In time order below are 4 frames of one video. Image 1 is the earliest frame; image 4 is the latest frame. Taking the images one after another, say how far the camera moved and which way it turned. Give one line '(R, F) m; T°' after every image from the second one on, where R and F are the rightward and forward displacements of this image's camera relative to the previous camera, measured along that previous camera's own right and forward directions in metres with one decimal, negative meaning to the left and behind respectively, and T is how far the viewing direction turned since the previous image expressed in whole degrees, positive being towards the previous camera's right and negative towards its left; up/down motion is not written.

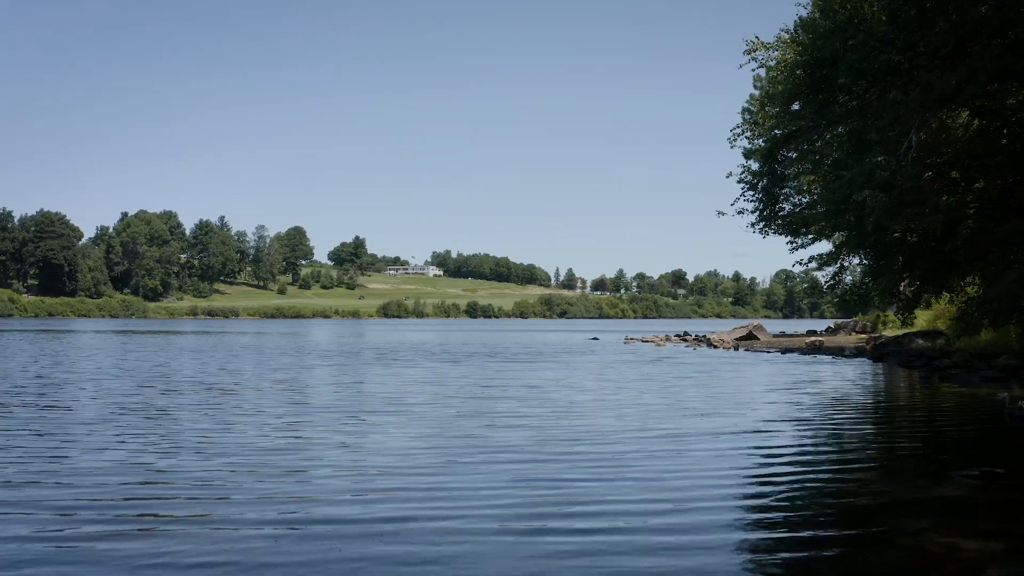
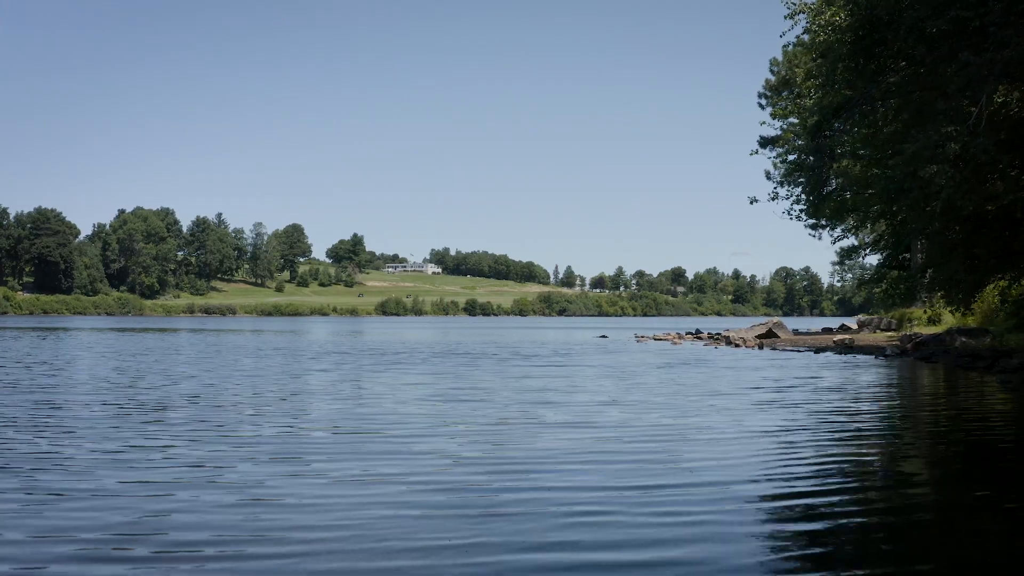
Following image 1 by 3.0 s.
(-0.3, +2.4) m; 0°
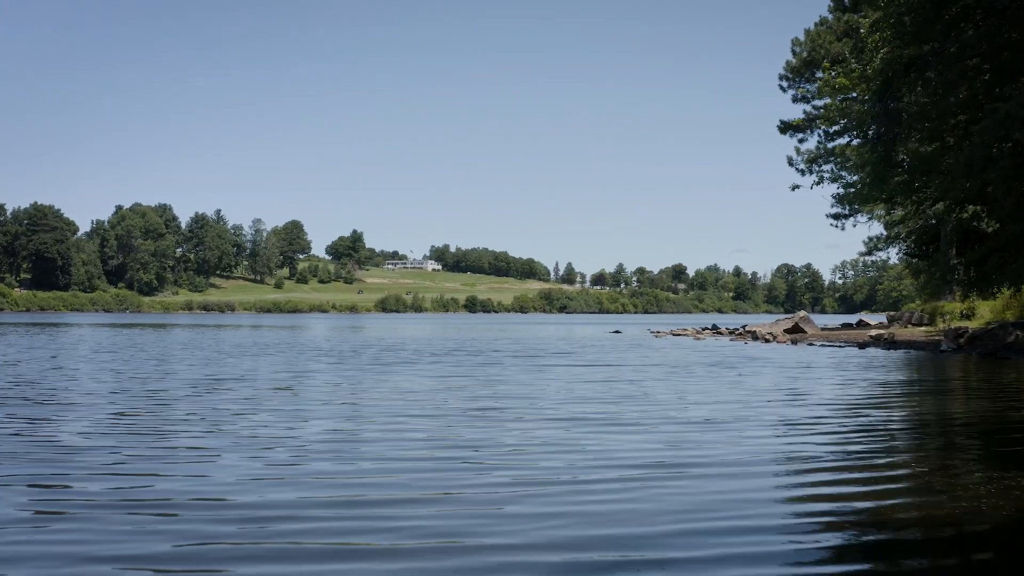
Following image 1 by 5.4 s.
(-0.5, +2.3) m; 0°
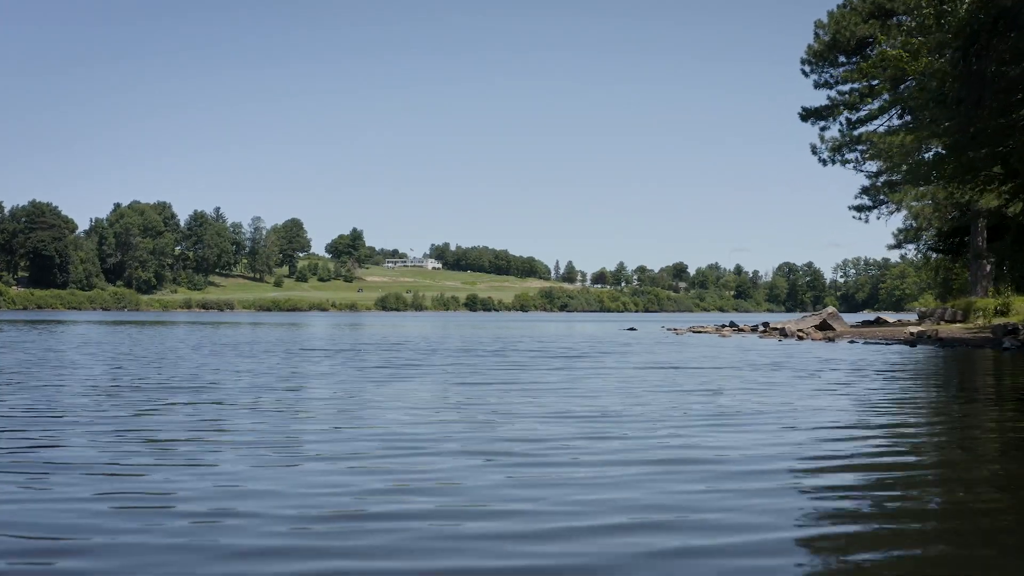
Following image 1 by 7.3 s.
(-0.4, +2.1) m; 0°
